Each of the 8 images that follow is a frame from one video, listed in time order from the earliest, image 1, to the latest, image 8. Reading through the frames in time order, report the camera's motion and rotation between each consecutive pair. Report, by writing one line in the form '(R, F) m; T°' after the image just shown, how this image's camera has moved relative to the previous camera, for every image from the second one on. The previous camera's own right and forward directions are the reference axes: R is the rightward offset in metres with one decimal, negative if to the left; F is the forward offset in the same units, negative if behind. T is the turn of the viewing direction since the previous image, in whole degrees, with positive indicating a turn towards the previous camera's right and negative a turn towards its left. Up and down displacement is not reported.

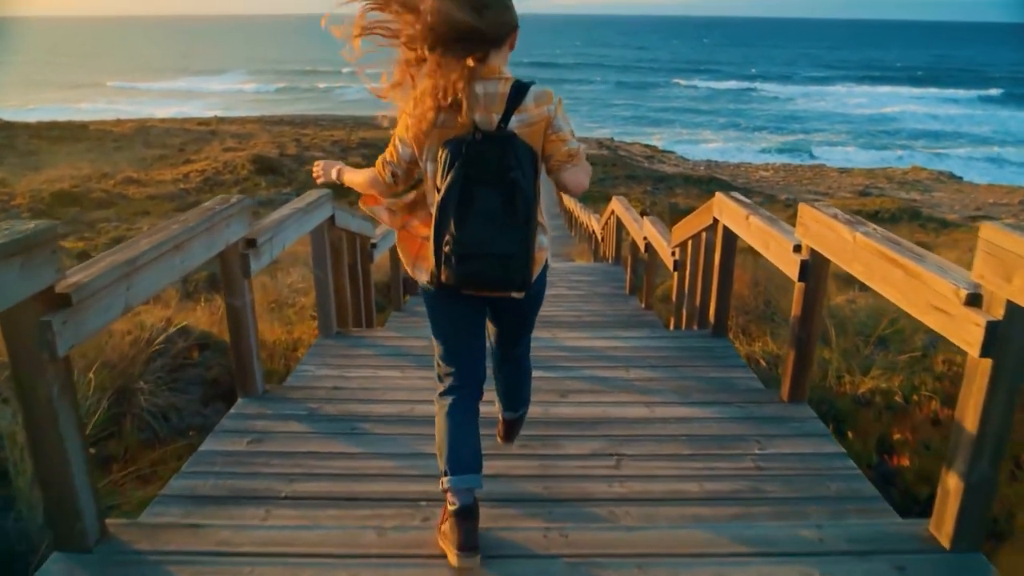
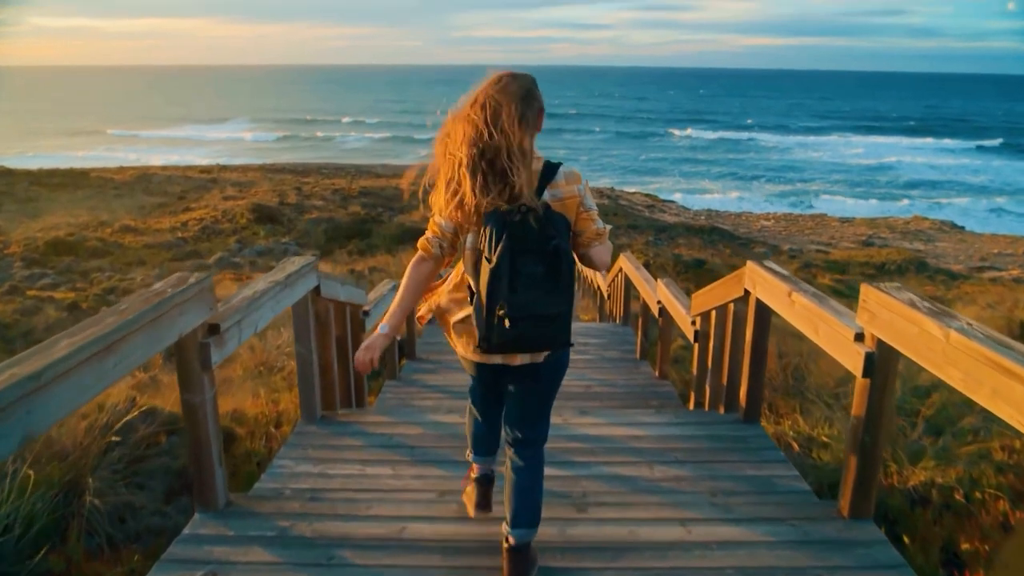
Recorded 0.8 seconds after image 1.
(0.0, +0.4) m; 0°
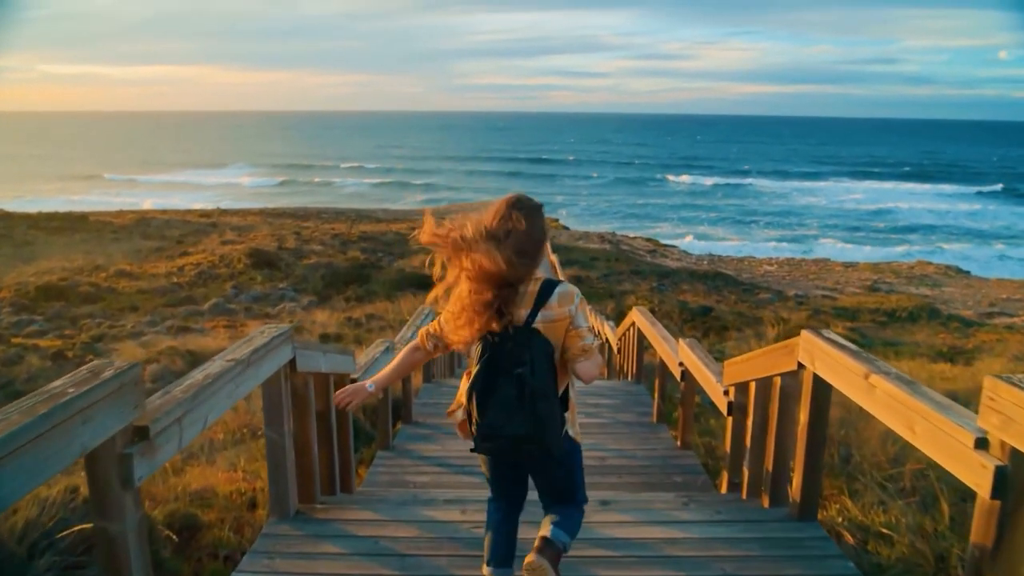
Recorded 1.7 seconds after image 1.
(0.0, +0.5) m; 0°
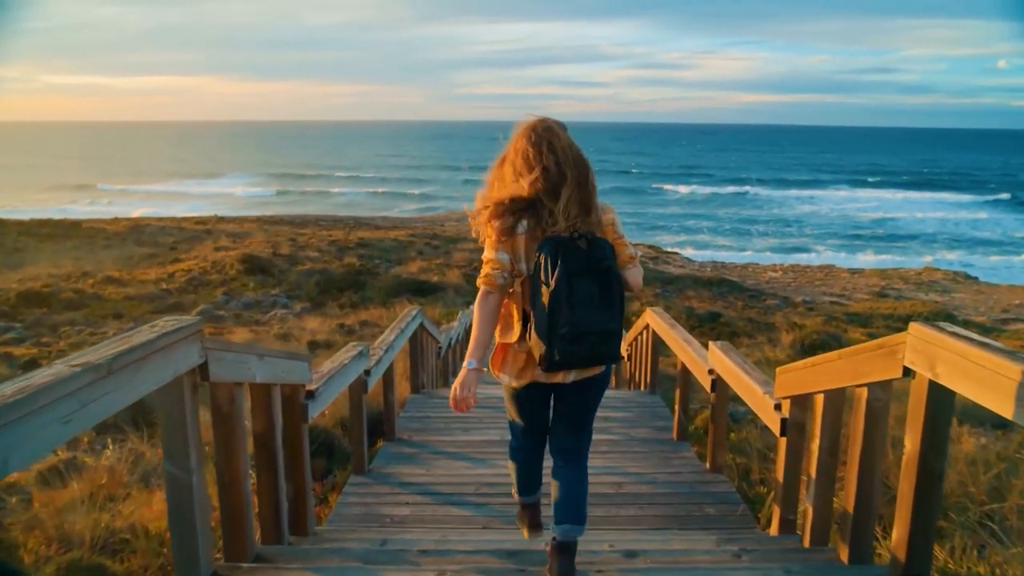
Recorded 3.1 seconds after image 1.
(0.0, +0.8) m; 0°
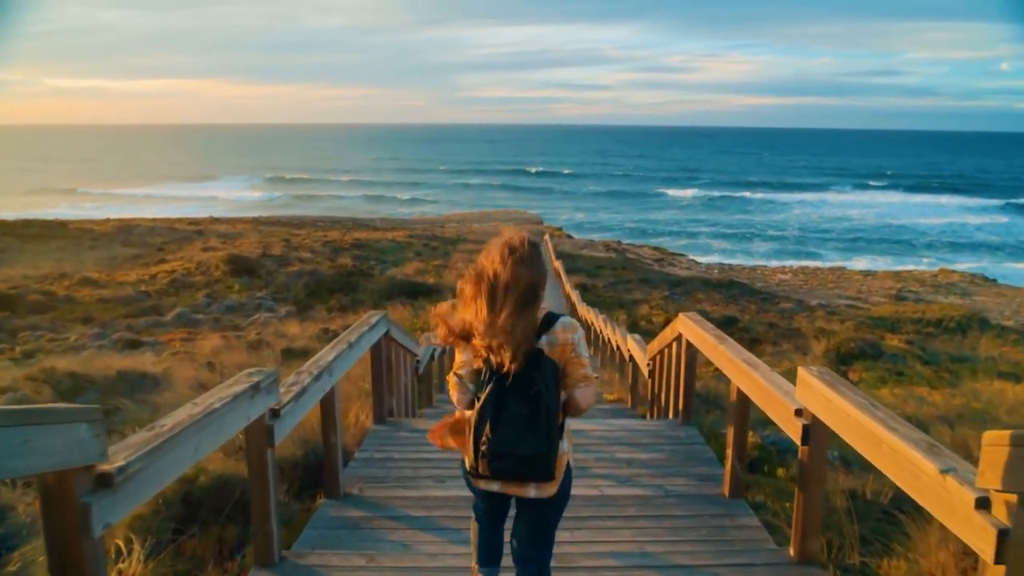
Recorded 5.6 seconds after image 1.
(+0.1, +1.4) m; 0°
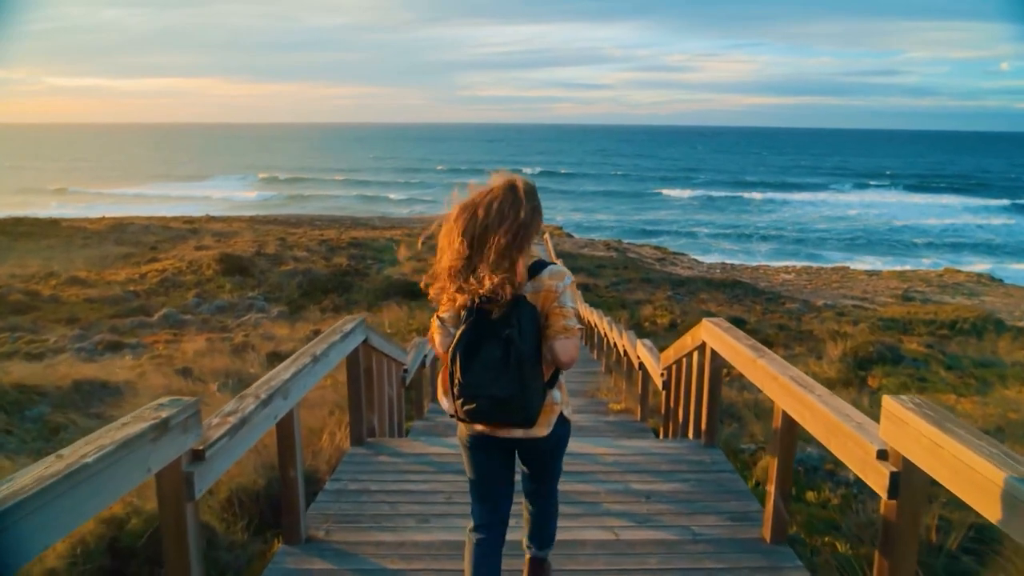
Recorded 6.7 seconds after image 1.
(0.0, +0.6) m; 0°
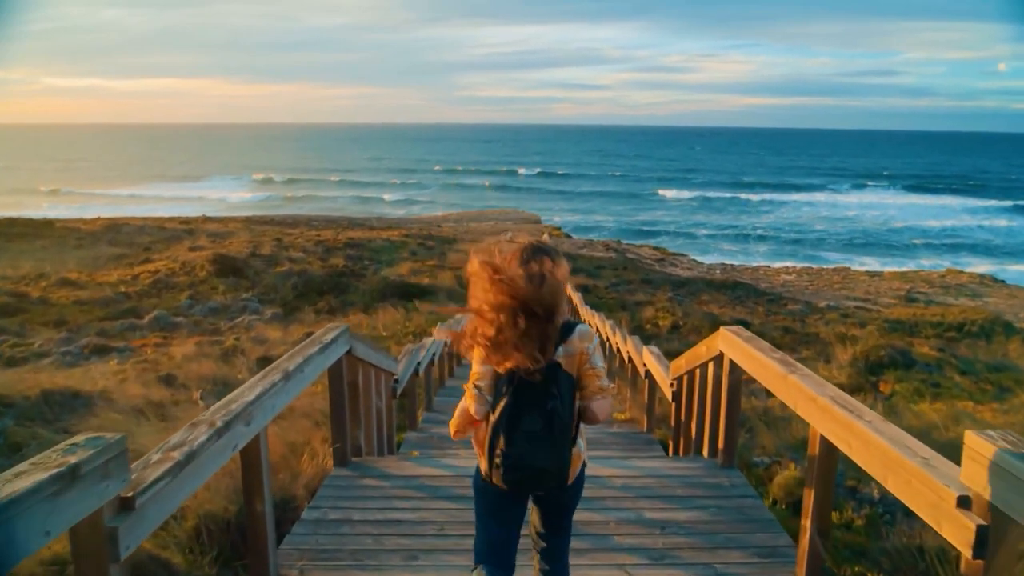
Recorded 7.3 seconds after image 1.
(0.0, +0.4) m; 0°
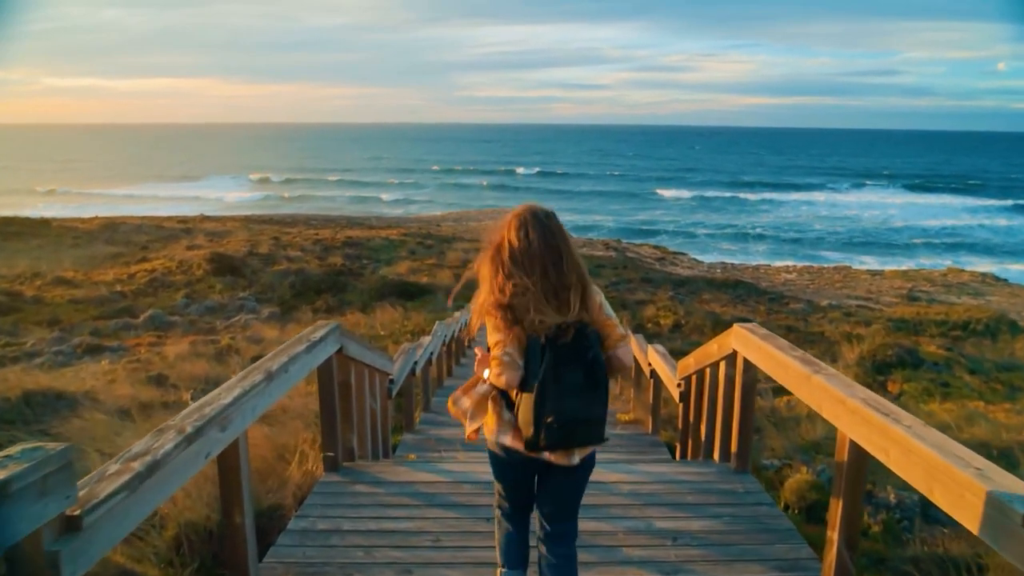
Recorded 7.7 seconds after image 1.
(0.0, +0.2) m; 0°
